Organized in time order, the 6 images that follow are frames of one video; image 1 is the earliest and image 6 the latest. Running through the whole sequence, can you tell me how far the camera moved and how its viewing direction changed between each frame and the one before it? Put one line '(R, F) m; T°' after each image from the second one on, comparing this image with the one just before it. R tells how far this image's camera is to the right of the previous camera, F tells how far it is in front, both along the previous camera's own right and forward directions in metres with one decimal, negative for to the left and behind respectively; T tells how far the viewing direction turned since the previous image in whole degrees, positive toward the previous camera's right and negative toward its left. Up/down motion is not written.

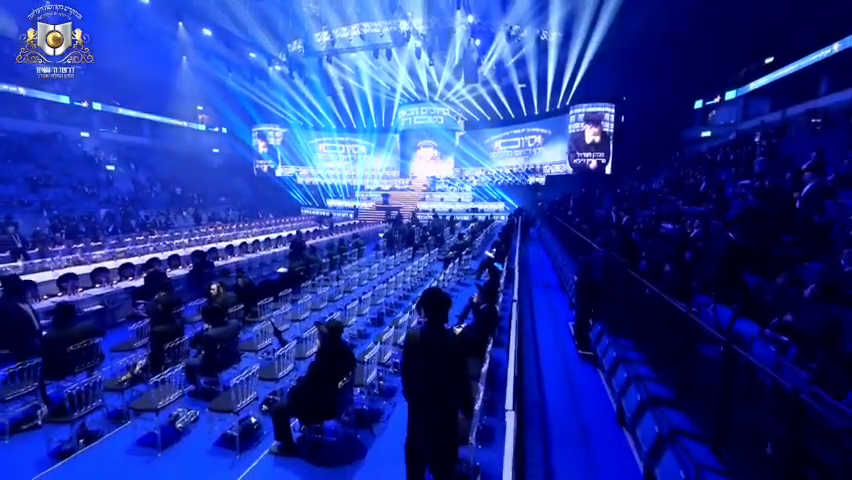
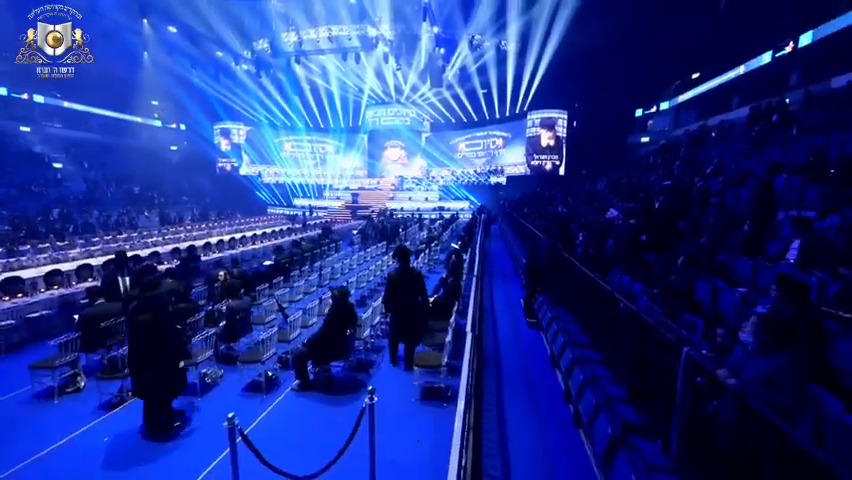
(-0.3, -1.4) m; +6°
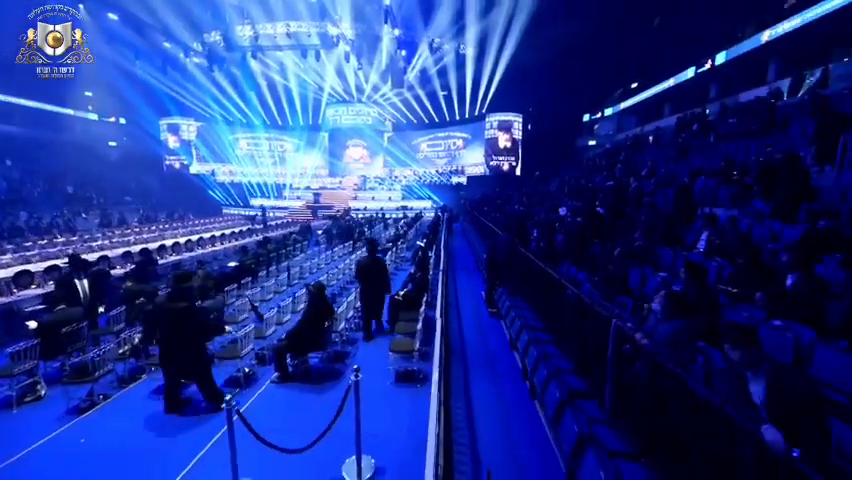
(-0.2, -0.5) m; +6°
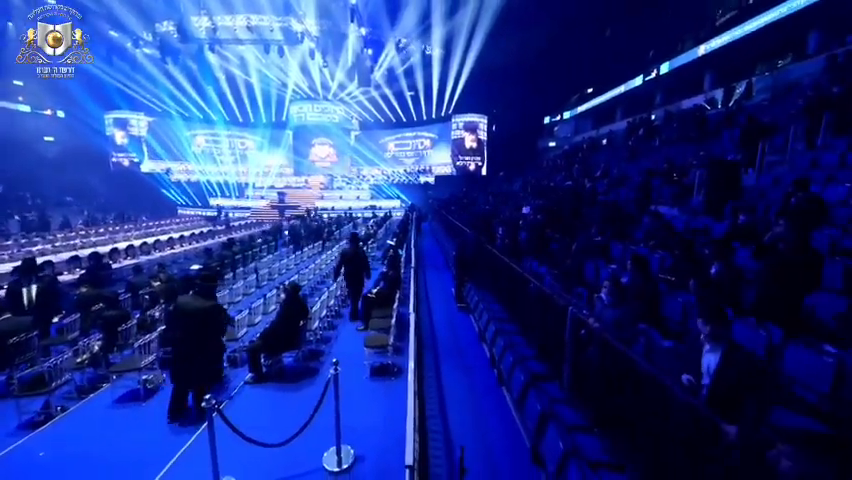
(-0.1, -0.3) m; +5°
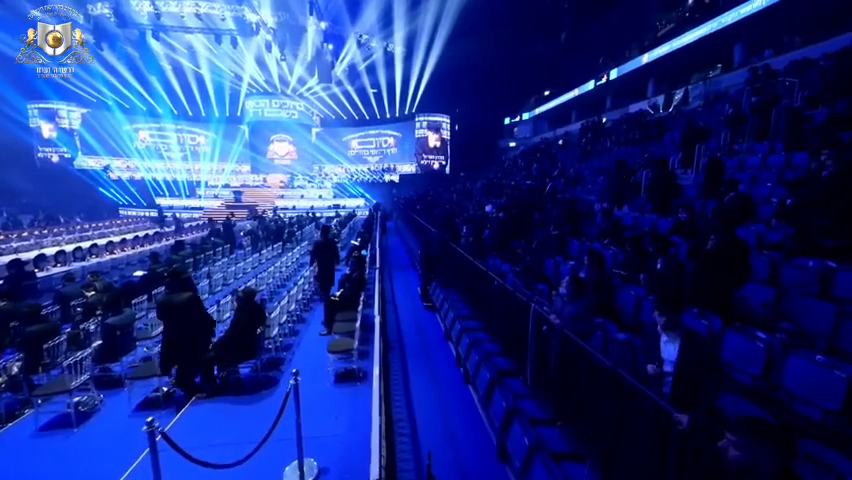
(0.0, +0.1) m; +6°
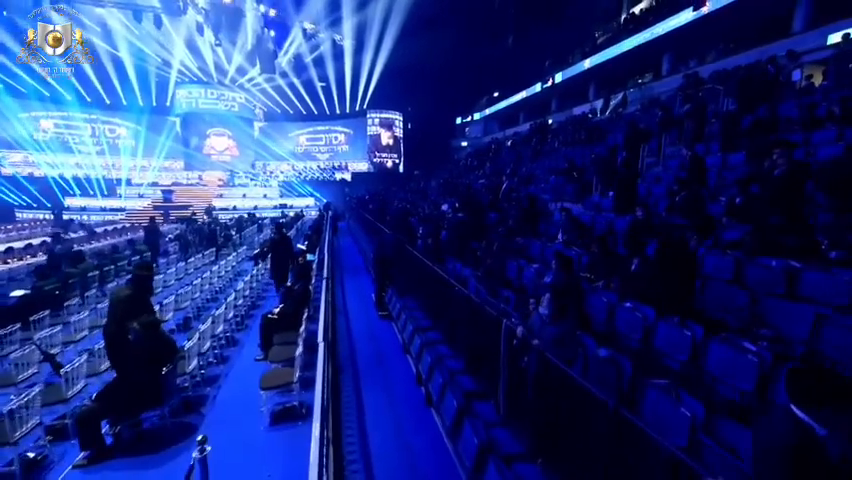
(0.0, +0.8) m; +8°
